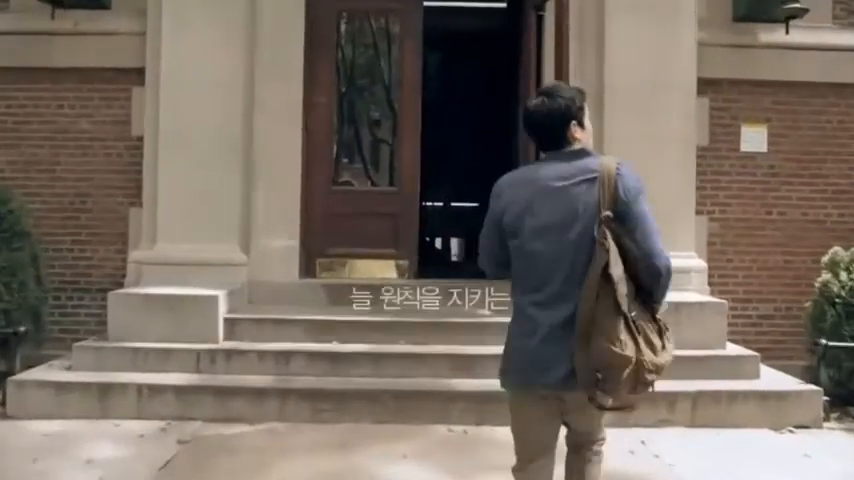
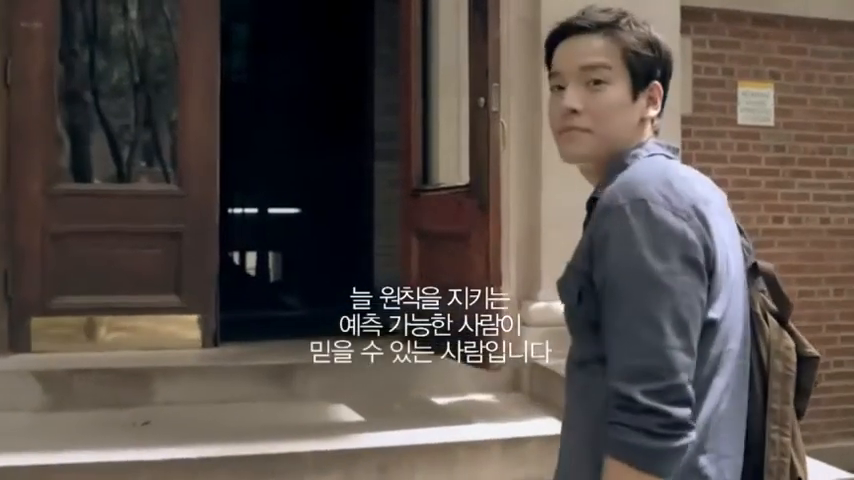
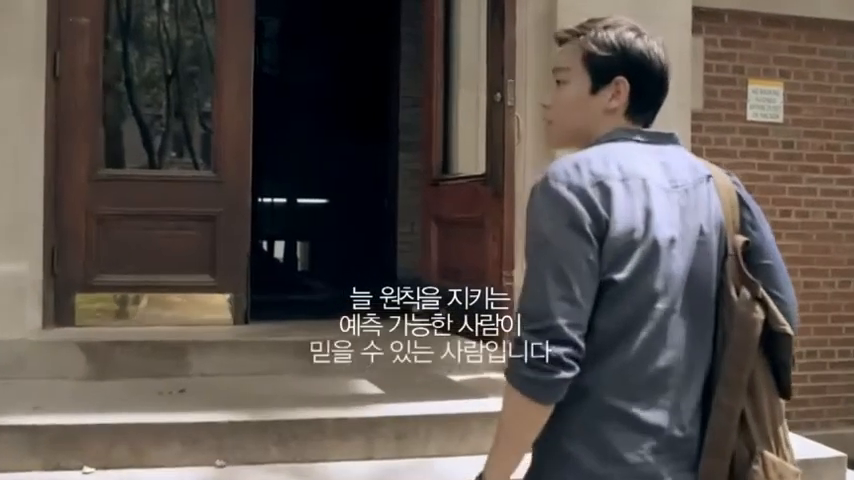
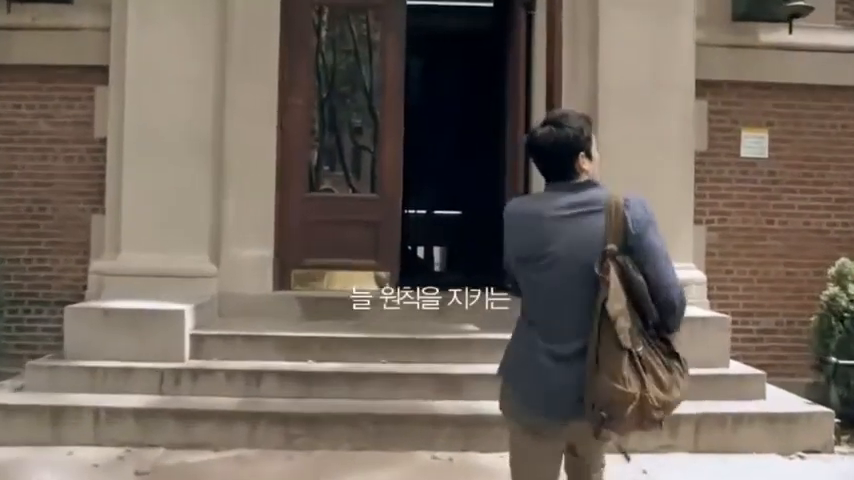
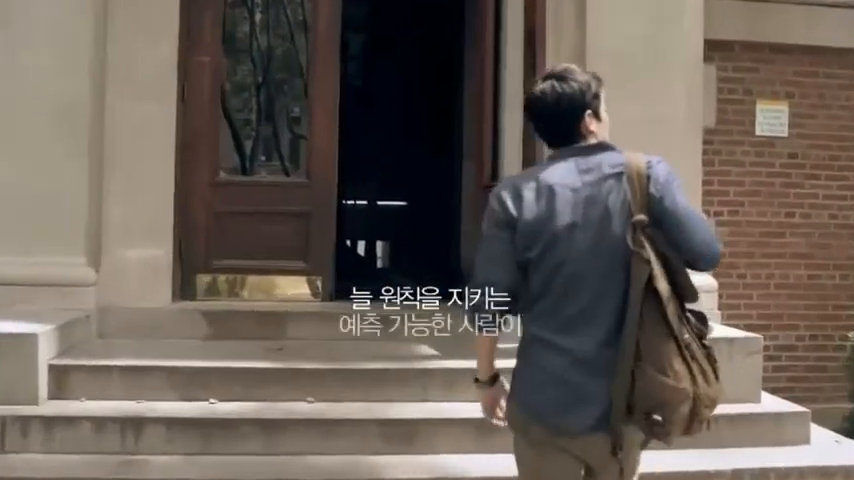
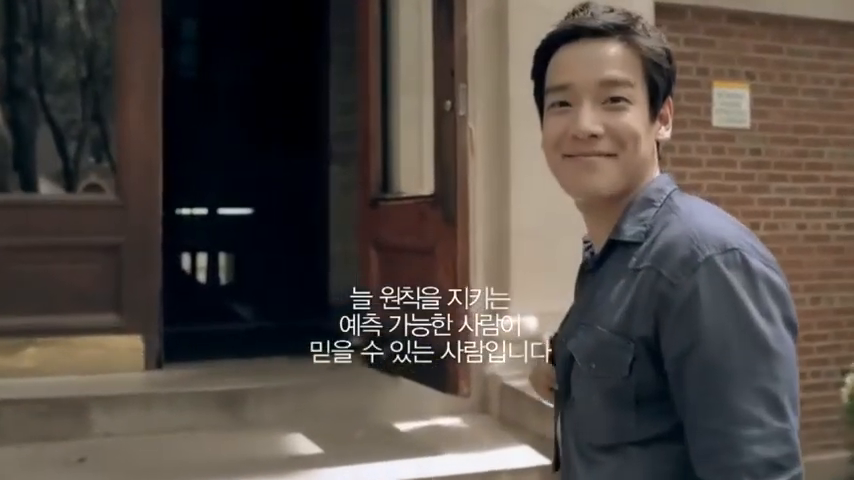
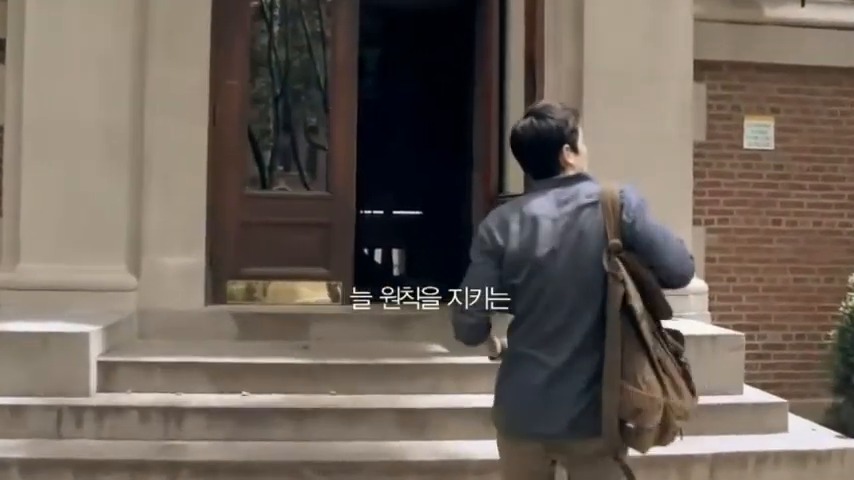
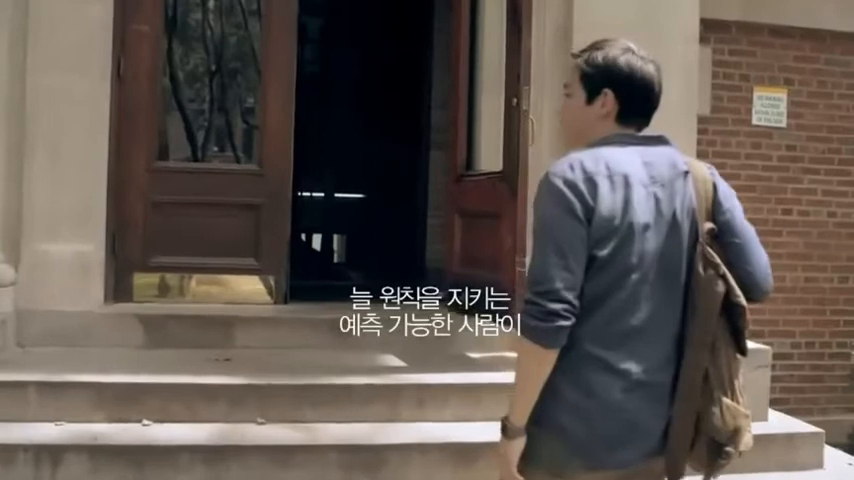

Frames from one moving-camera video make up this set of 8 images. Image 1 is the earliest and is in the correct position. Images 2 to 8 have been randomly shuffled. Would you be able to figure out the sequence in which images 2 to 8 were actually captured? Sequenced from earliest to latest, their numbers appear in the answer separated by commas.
4, 7, 5, 8, 3, 2, 6
